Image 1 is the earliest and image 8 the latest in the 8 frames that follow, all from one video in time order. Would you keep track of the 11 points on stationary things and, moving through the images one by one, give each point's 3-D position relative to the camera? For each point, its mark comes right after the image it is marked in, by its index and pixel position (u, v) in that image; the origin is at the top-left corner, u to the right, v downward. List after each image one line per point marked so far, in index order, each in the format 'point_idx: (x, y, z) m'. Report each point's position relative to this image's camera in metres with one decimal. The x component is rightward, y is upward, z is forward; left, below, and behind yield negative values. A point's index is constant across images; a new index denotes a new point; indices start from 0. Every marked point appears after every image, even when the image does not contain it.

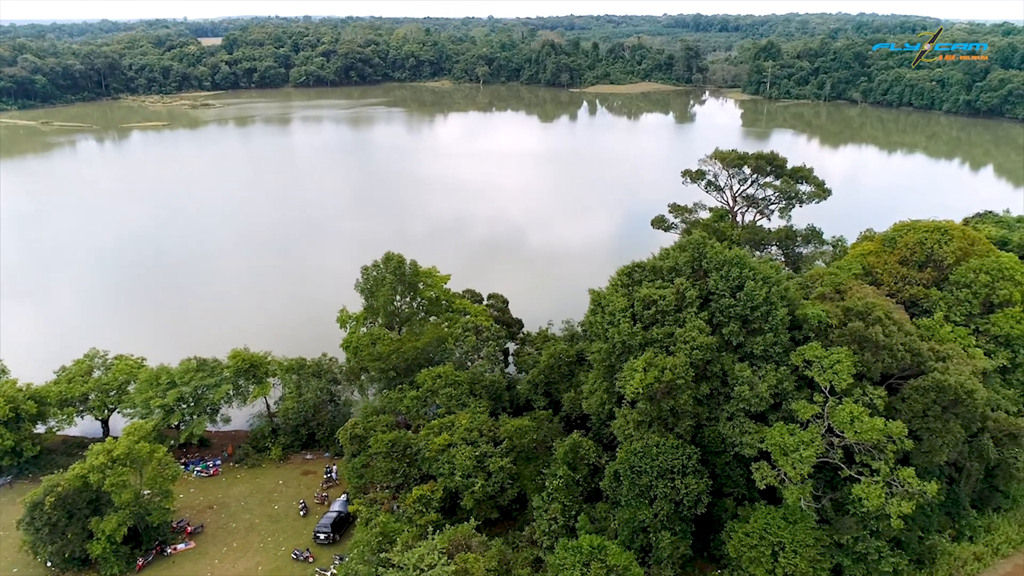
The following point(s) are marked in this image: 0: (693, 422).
0: (+3.0, -2.2, +12.2) m
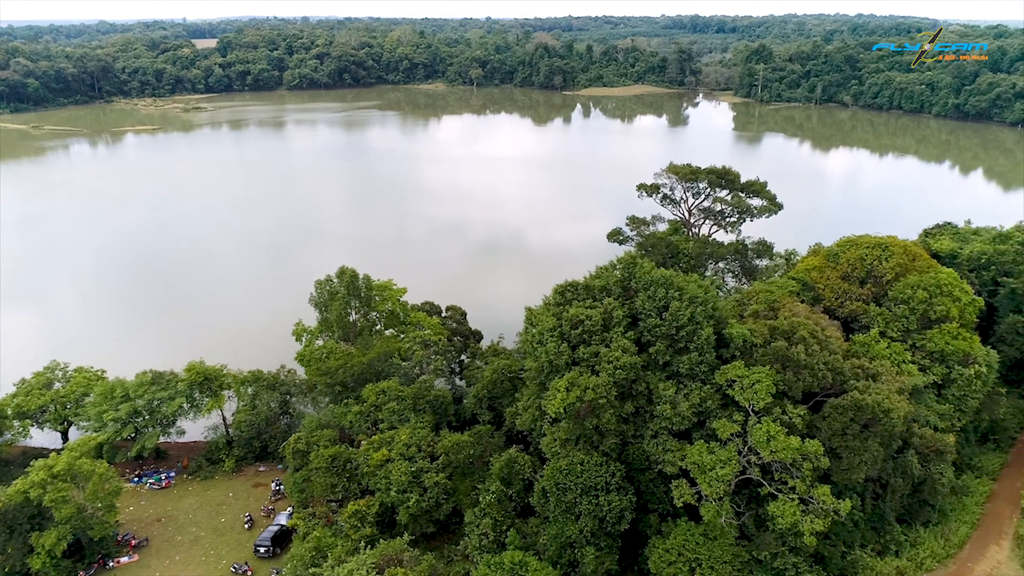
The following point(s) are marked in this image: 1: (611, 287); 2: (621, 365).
0: (+1.8, -2.6, +12.5) m
1: (+1.8, 0.0, +13.6) m
2: (+1.8, -1.3, +12.2) m
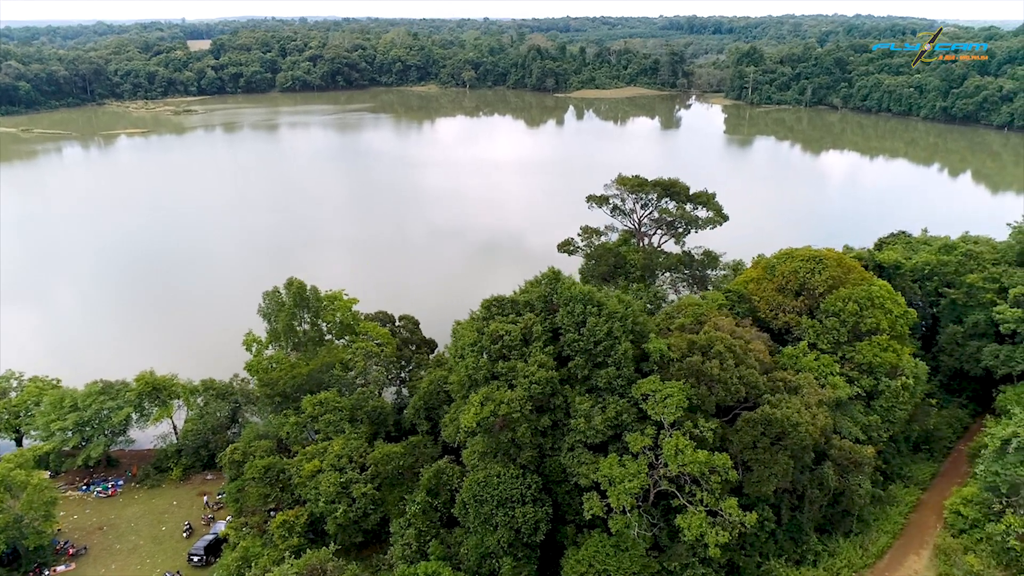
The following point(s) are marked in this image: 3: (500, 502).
0: (+0.4, -2.9, +12.8) m
1: (+0.4, -0.3, +13.9) m
2: (+0.4, -1.6, +12.5) m
3: (-0.2, -3.6, +12.4) m
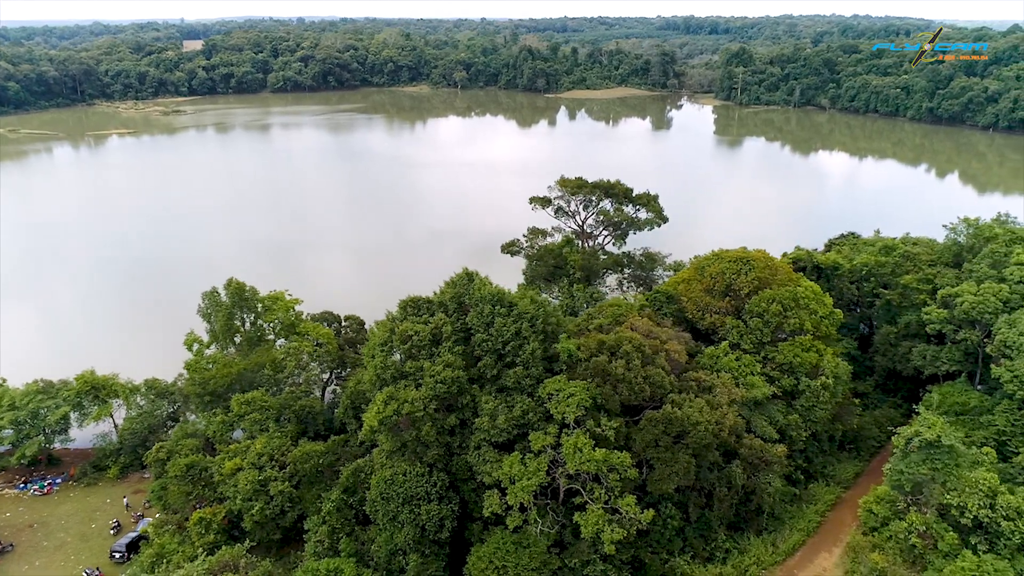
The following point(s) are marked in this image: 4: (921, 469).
0: (-1.2, -2.9, +13.0) m
1: (-1.3, -0.3, +14.1) m
2: (-1.2, -1.6, +12.7) m
3: (-1.8, -3.7, +12.6) m
4: (+7.5, -3.4, +13.5) m
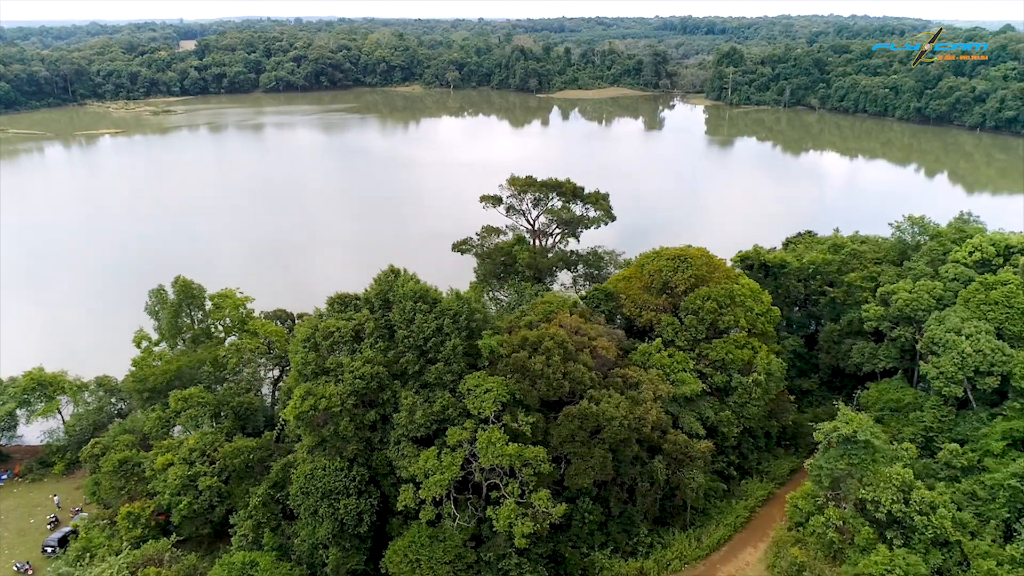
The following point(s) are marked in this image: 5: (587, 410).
0: (-2.7, -2.8, +13.1) m
1: (-2.7, -0.2, +14.2) m
2: (-2.7, -1.5, +12.8) m
3: (-3.3, -3.6, +12.7) m
4: (+6.1, -3.3, +13.7) m
5: (+1.3, -2.2, +12.8) m
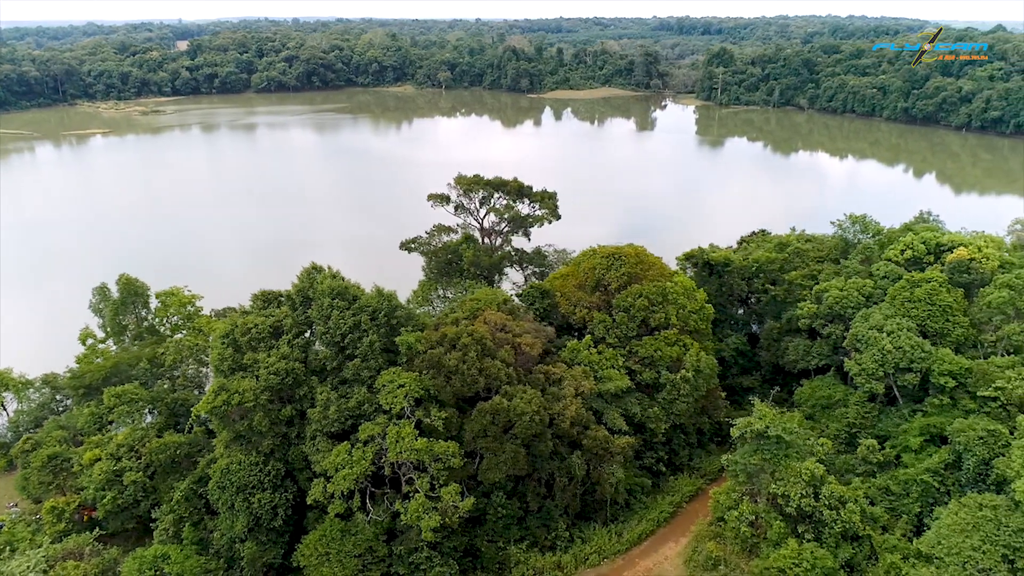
0: (-4.2, -2.8, +13.2) m
1: (-4.3, -0.2, +14.3) m
2: (-4.2, -1.5, +13.0) m
3: (-4.8, -3.5, +12.8) m
4: (+4.5, -3.3, +13.8) m
5: (-0.2, -2.1, +13.0) m
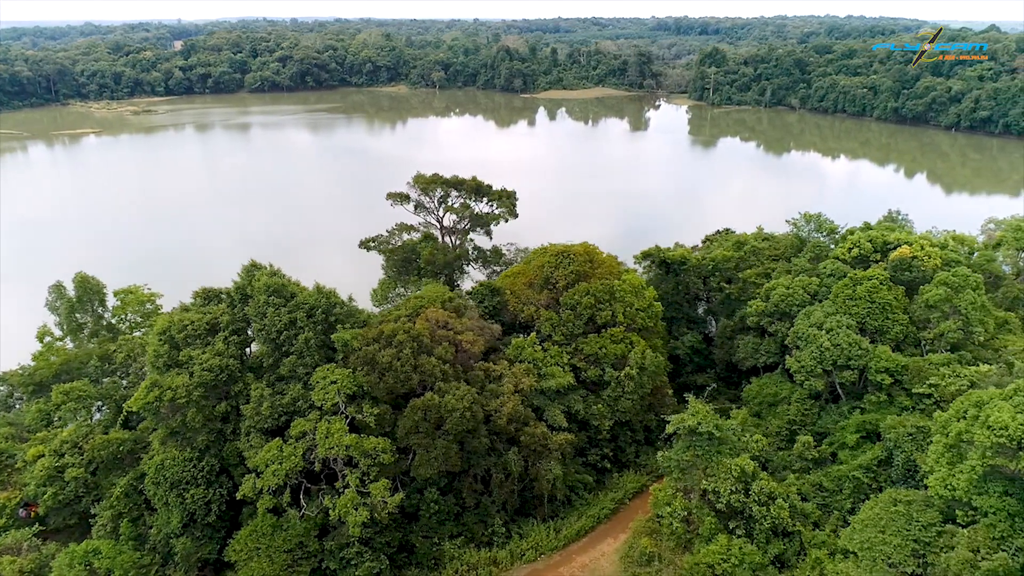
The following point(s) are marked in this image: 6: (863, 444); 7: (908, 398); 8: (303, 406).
0: (-5.4, -2.7, +13.3) m
1: (-5.5, -0.1, +14.4) m
2: (-5.4, -1.4, +13.1) m
3: (-6.0, -3.5, +12.9) m
4: (+3.3, -3.2, +13.9) m
5: (-1.5, -2.0, +13.1) m
6: (+6.8, -3.0, +14.2) m
7: (+7.8, -2.2, +14.2) m
8: (-3.8, -2.1, +13.2) m
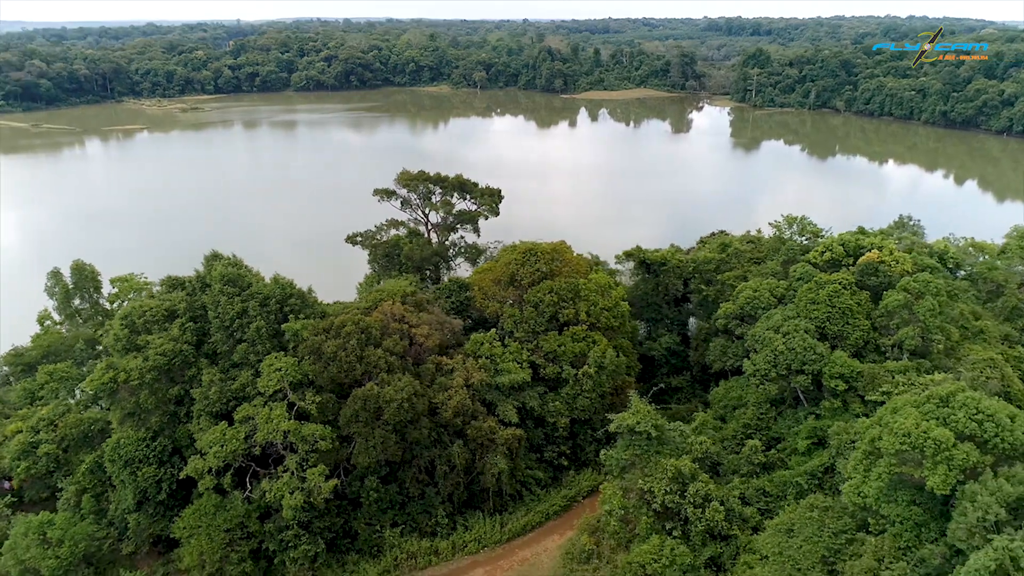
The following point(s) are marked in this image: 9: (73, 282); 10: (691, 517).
0: (-6.6, -2.5, +13.9) m
1: (-6.5, +0.1, +15.0) m
2: (-6.5, -1.2, +13.6) m
3: (-7.2, -3.2, +13.5) m
4: (+2.2, -3.2, +13.9) m
5: (-2.6, -1.9, +13.4) m
6: (+5.7, -3.1, +13.9) m
7: (+6.7, -2.3, +13.9) m
8: (-4.9, -1.9, +13.6) m
9: (-12.1, +0.2, +20.2) m
10: (+3.1, -4.0, +12.8) m
